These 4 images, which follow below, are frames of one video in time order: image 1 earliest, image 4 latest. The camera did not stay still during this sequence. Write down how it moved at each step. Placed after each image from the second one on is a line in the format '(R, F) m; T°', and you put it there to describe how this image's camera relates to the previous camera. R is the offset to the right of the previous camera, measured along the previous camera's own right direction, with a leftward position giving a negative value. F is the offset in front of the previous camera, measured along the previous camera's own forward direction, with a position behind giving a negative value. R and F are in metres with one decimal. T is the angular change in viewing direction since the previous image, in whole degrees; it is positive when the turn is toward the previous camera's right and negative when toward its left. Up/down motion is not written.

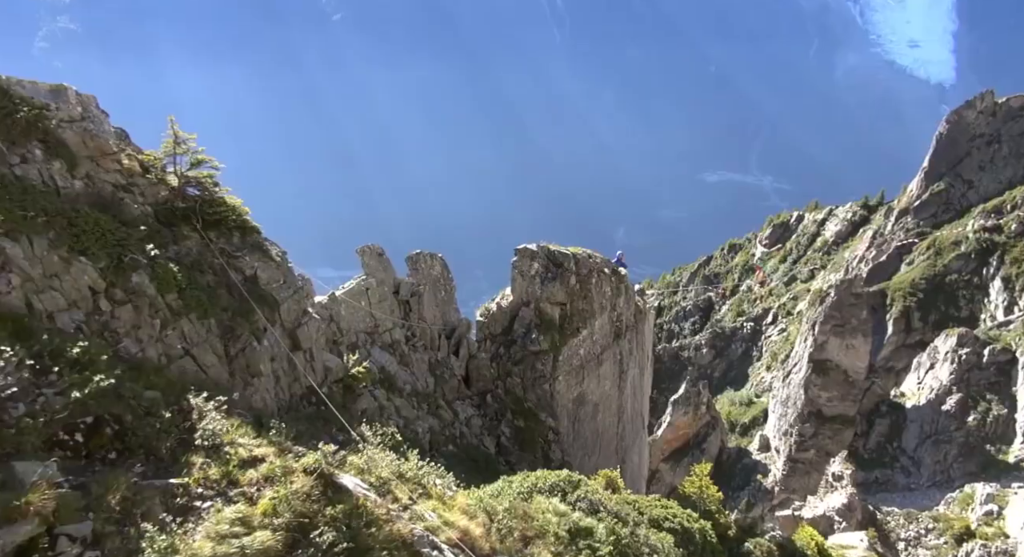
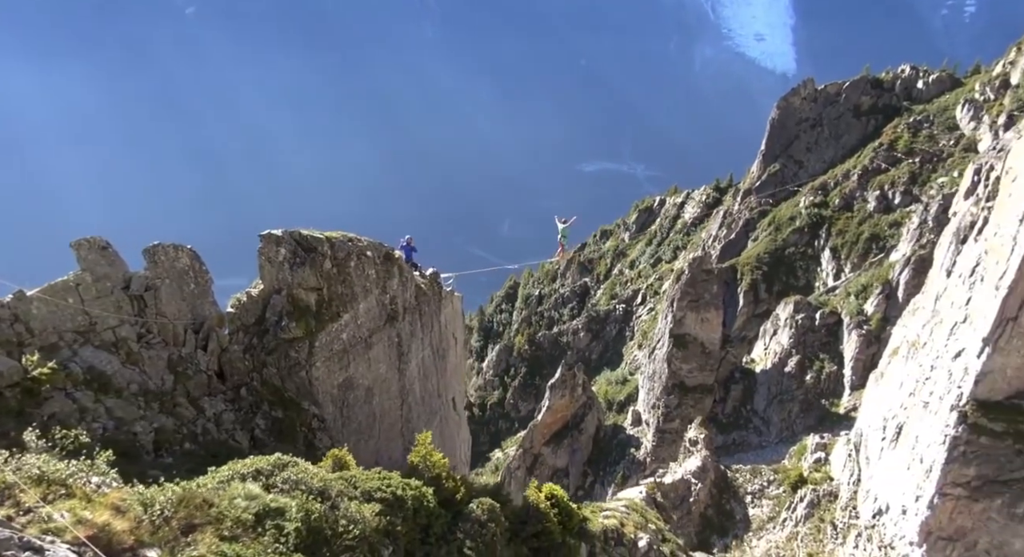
(+1.8, -0.1) m; +10°
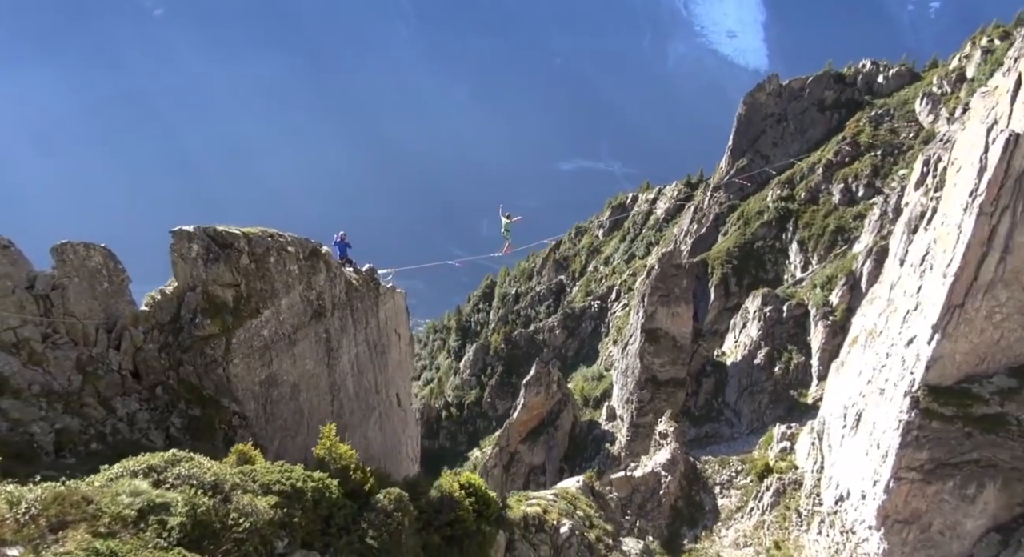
(+0.9, -0.1) m; +2°
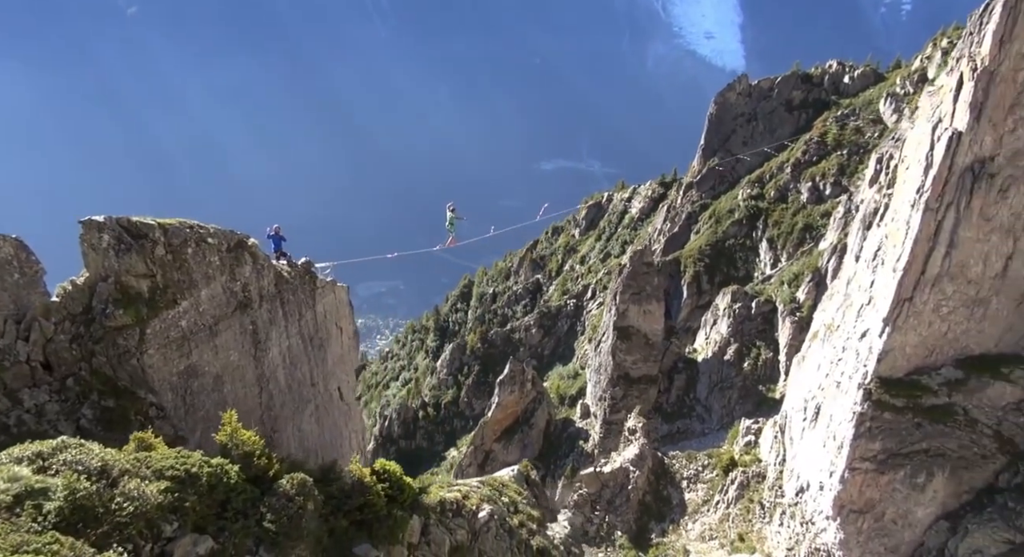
(+0.9, -0.2) m; +2°
